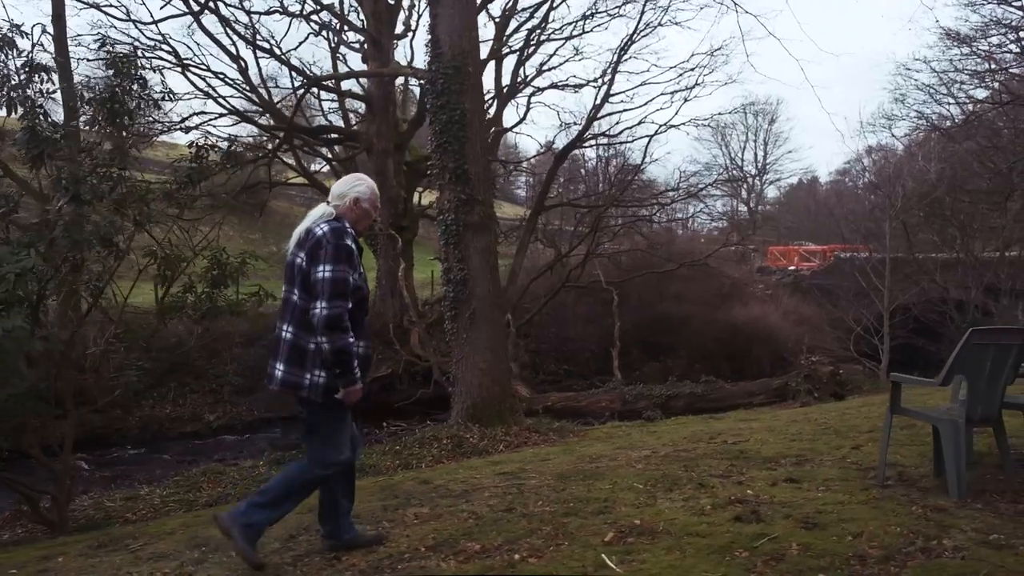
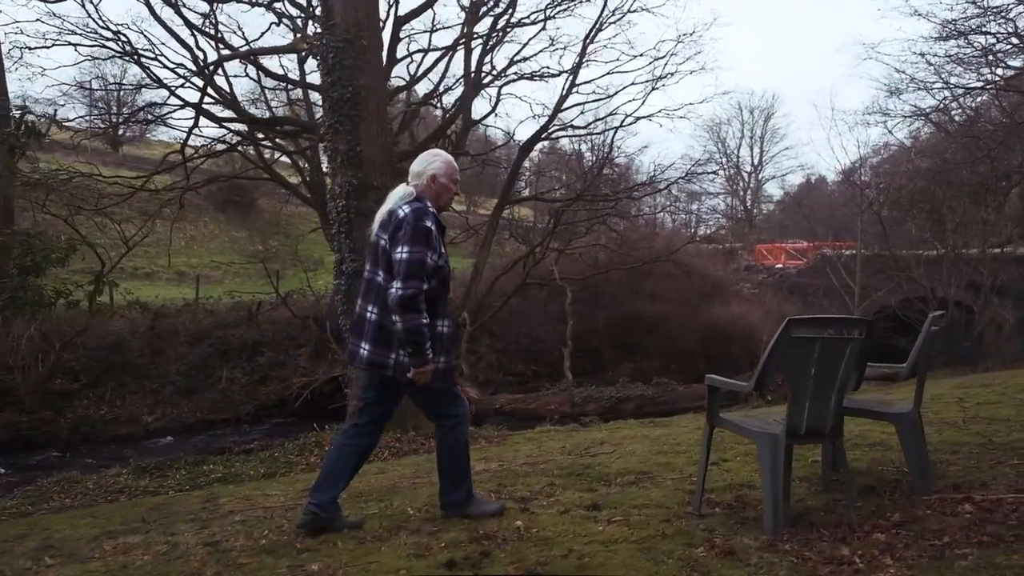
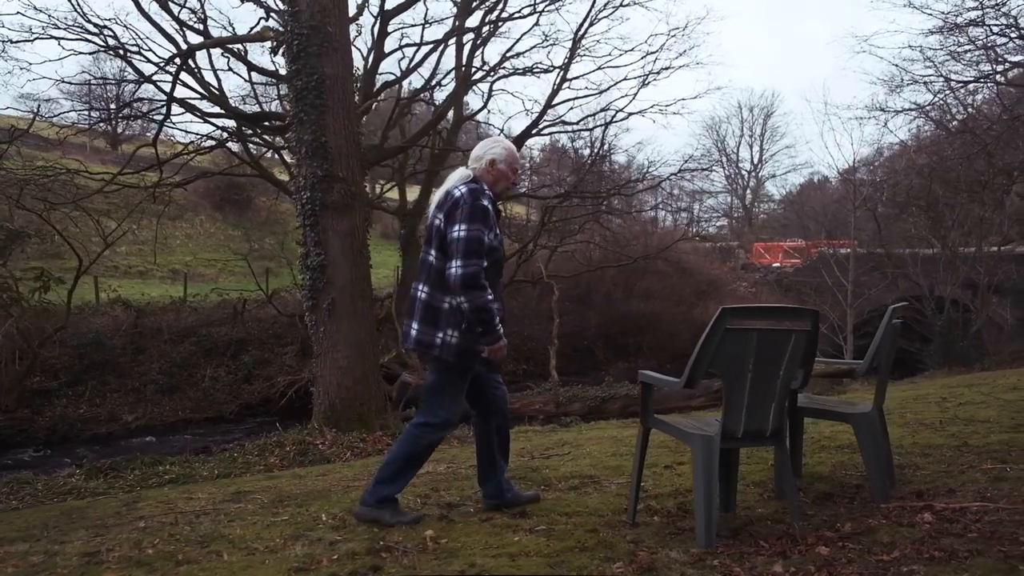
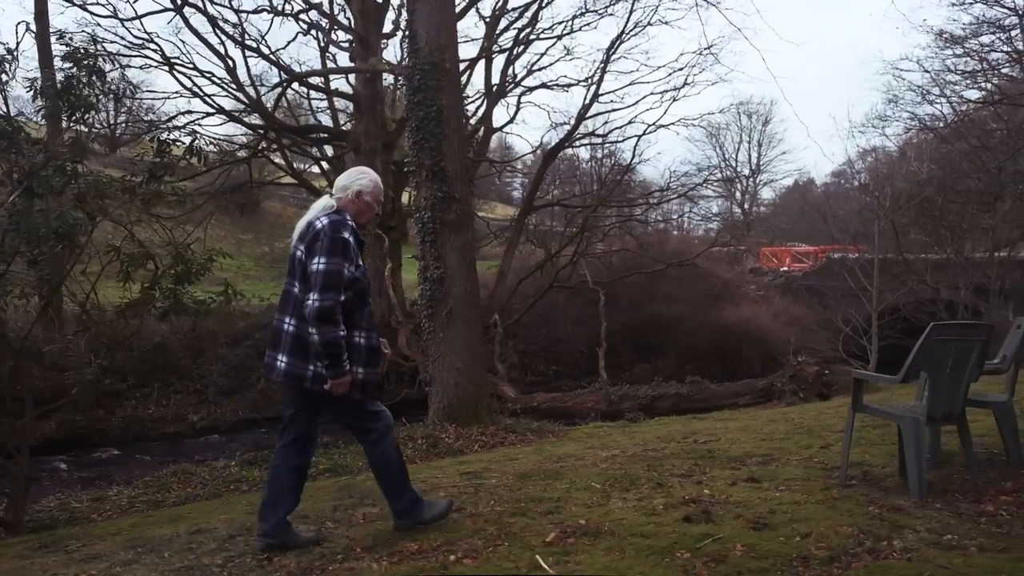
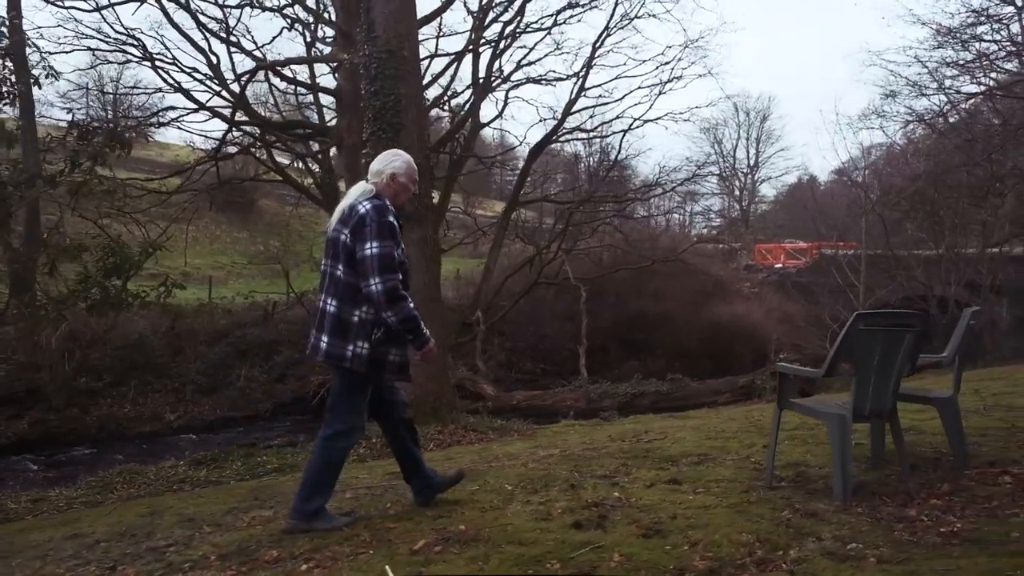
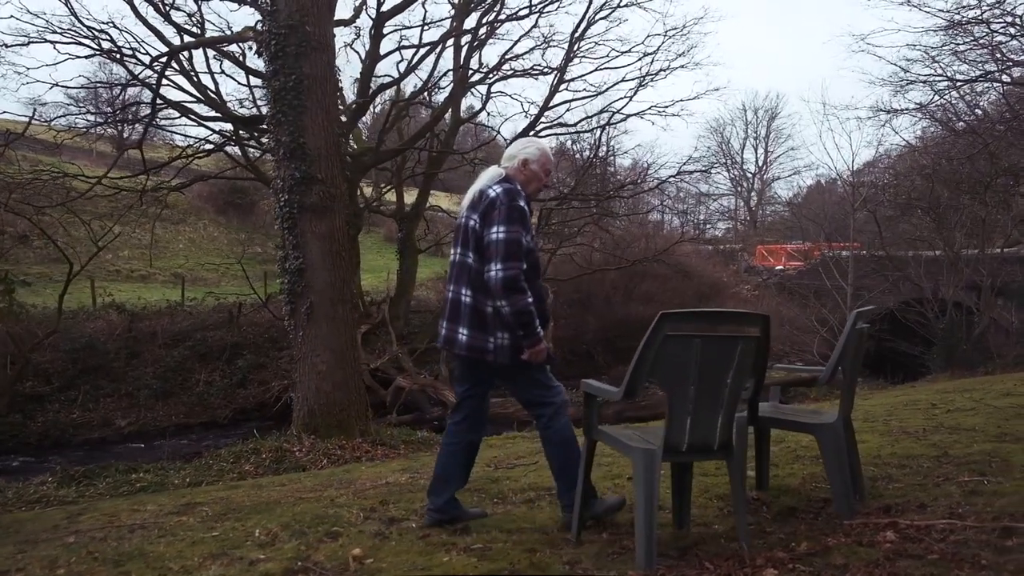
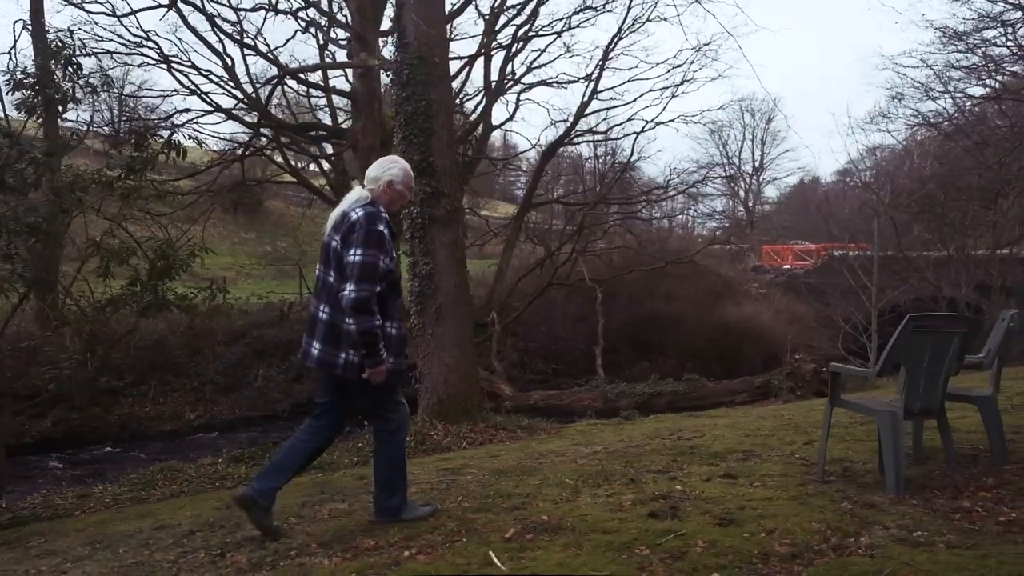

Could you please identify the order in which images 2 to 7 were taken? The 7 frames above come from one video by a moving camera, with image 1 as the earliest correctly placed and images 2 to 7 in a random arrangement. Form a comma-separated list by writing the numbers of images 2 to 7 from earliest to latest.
4, 7, 5, 2, 3, 6
